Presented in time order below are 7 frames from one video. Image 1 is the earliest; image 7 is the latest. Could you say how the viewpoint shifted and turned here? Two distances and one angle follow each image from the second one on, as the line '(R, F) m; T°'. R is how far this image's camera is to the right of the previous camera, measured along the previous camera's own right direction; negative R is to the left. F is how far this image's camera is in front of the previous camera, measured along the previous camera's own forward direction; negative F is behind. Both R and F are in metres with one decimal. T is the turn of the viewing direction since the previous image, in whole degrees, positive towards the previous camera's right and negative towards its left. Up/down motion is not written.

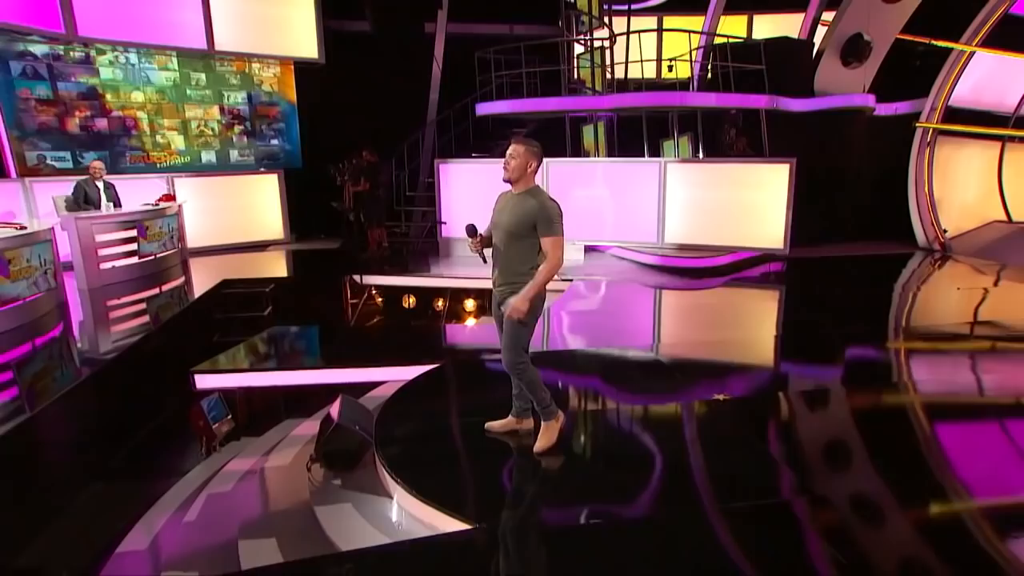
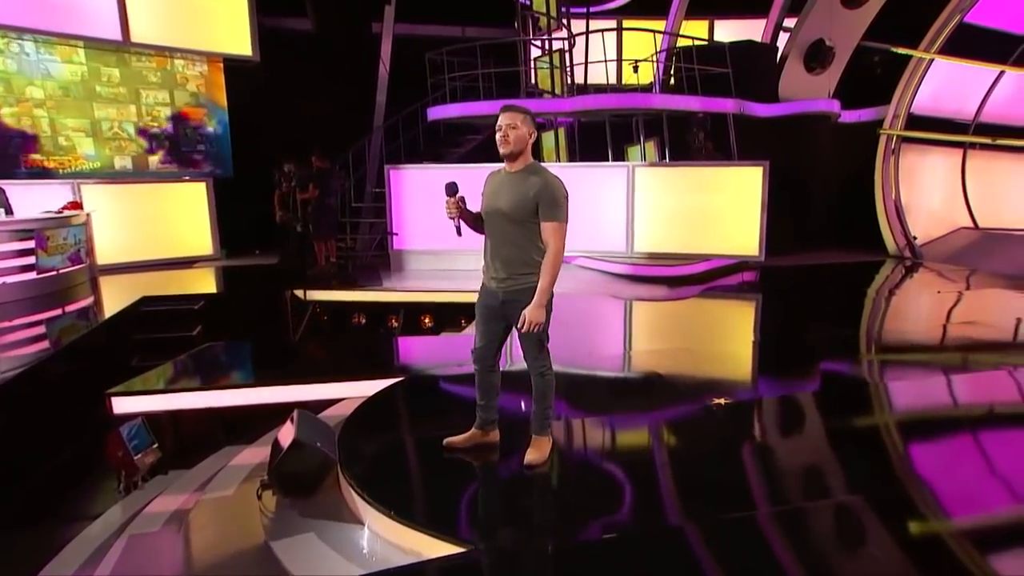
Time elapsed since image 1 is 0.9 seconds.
(-0.1, +0.4) m; +6°
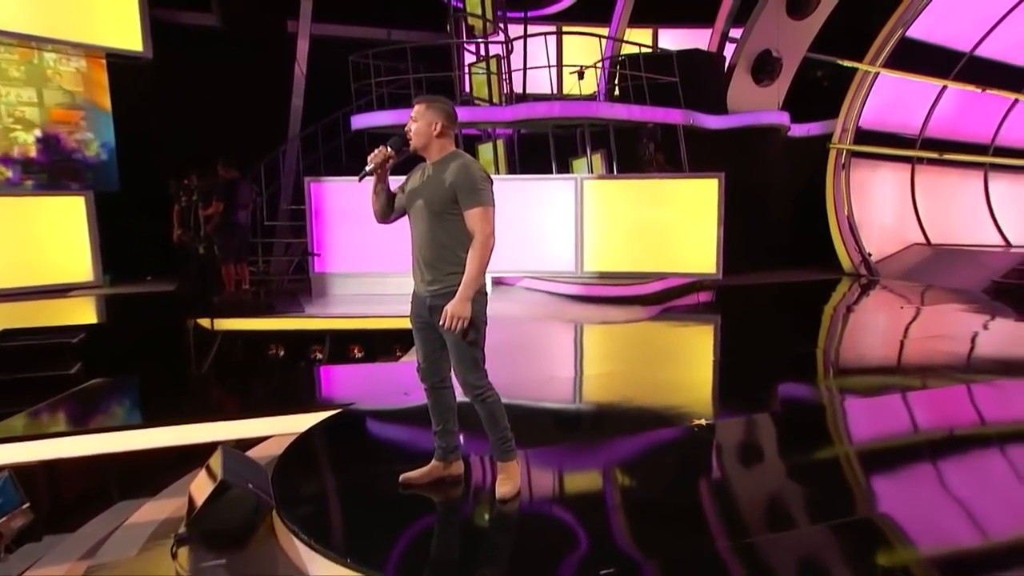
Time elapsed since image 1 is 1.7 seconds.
(-0.1, +0.5) m; +7°
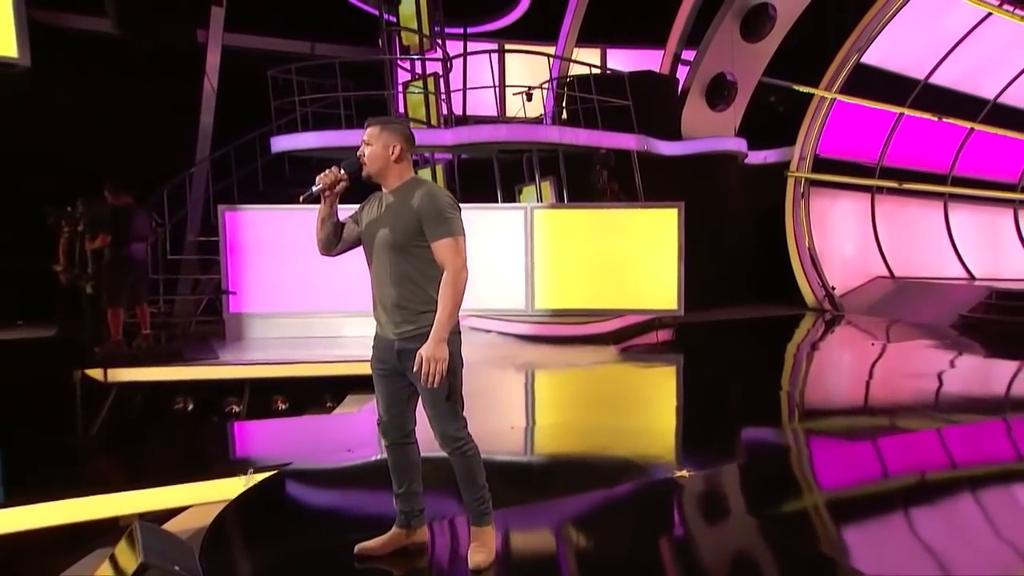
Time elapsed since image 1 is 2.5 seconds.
(0.0, +0.4) m; +6°
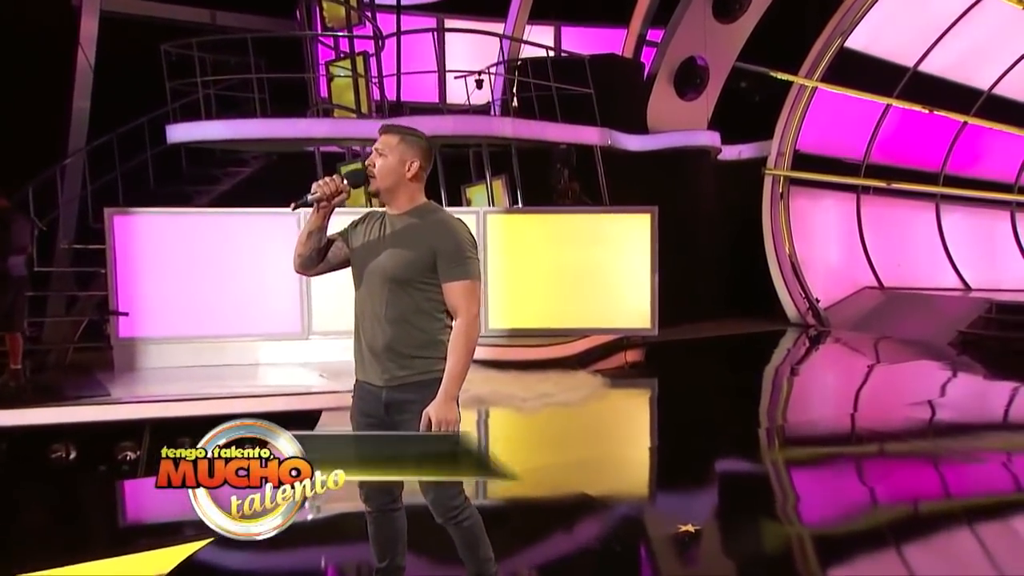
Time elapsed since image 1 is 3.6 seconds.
(+0.1, +0.6) m; +5°
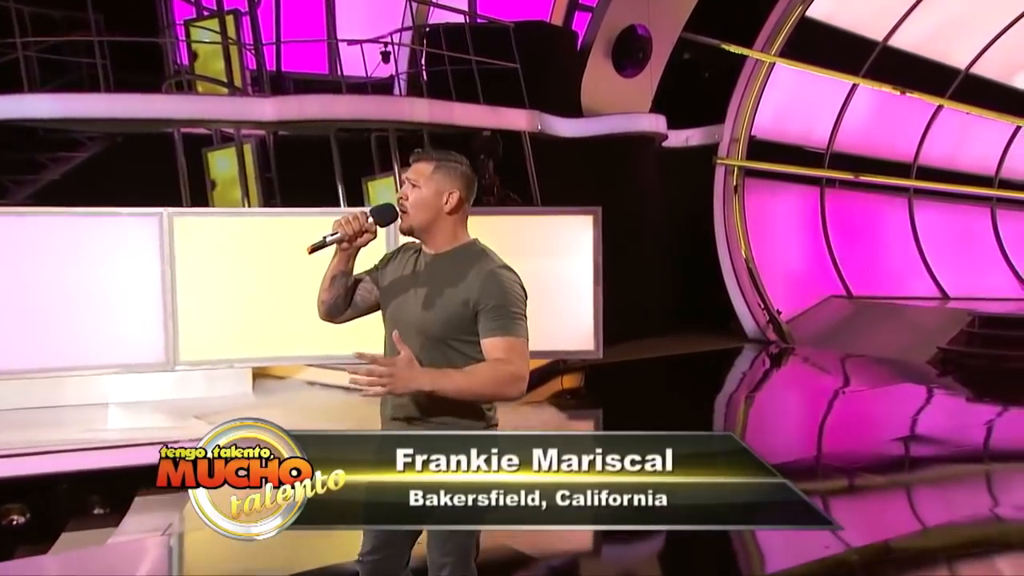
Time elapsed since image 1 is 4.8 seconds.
(+0.2, +0.6) m; +5°
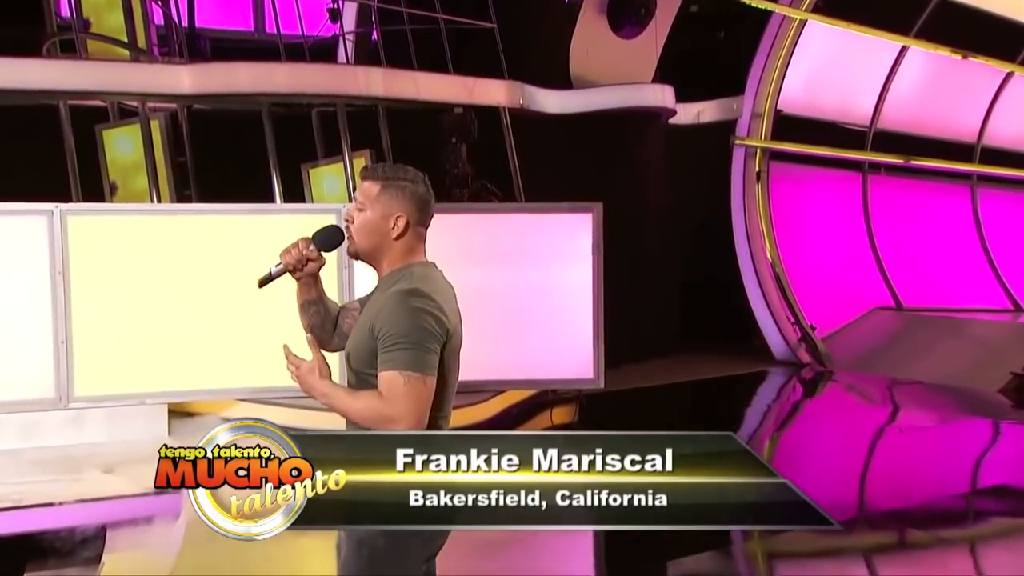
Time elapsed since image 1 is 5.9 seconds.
(+0.1, +0.6) m; +1°
